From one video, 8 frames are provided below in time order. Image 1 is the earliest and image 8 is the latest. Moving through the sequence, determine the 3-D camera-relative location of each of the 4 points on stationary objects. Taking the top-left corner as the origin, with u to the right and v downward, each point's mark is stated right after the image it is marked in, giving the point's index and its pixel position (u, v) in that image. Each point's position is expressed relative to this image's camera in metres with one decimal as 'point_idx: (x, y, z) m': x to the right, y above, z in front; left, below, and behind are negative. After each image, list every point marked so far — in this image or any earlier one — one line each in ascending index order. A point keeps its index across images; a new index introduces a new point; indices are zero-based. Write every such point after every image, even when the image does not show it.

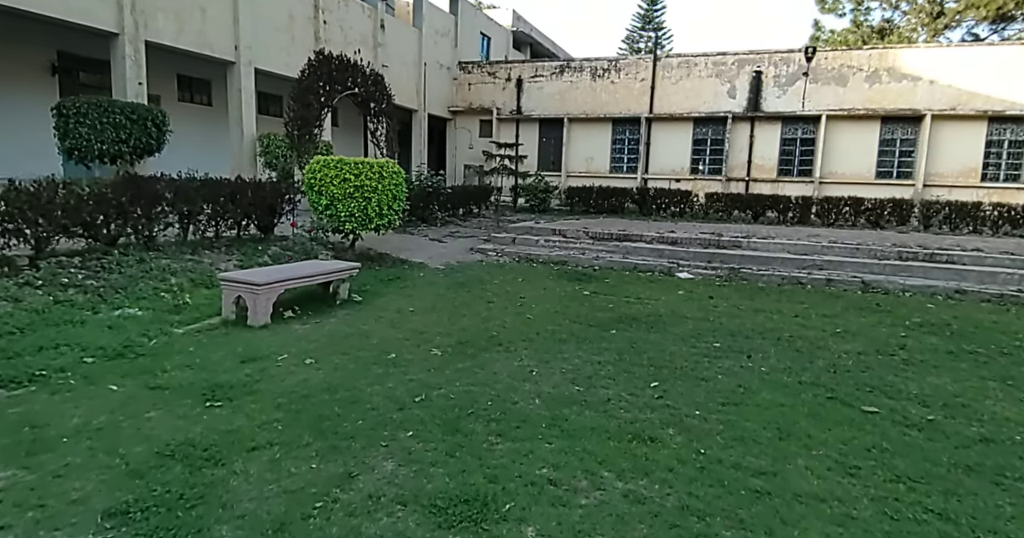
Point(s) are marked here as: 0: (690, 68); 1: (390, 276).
0: (+5.2, +5.8, +18.3) m
1: (-1.6, -0.1, +8.2) m
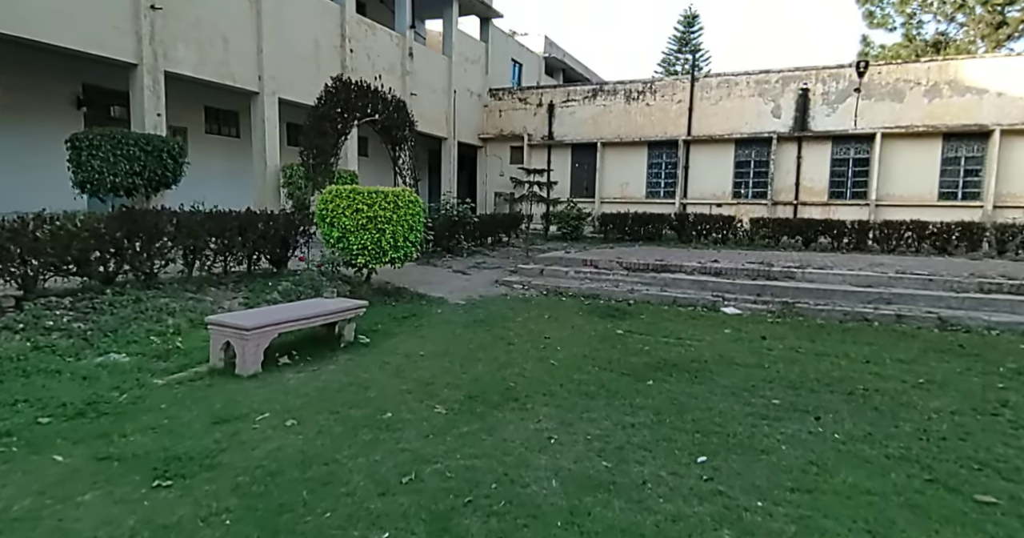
0: (+6.0, +5.0, +17.5) m
1: (-1.3, -0.5, +7.6) m
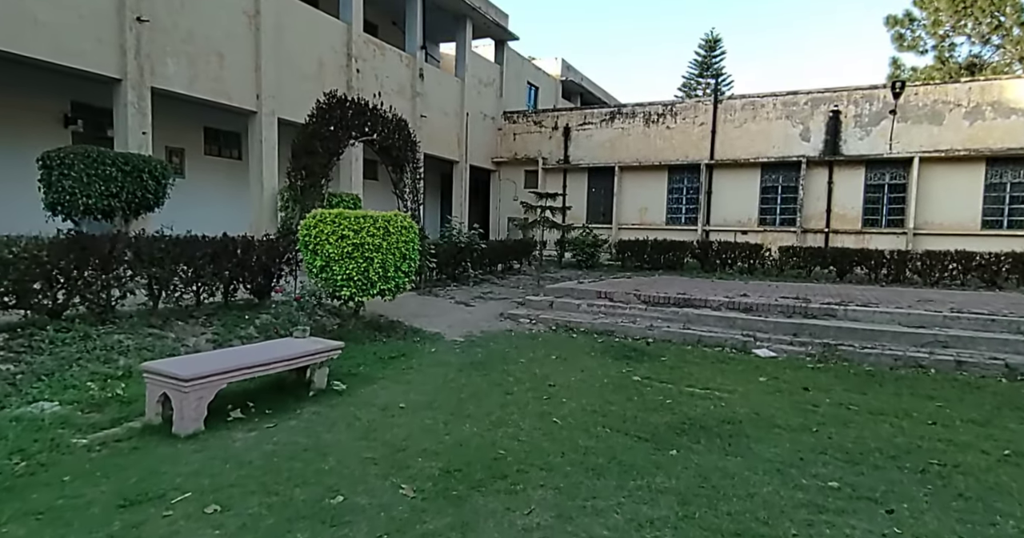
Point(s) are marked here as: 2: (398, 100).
0: (+6.4, +4.1, +16.6) m
1: (-1.2, -0.9, +6.7) m
2: (-2.8, +4.2, +15.7) m
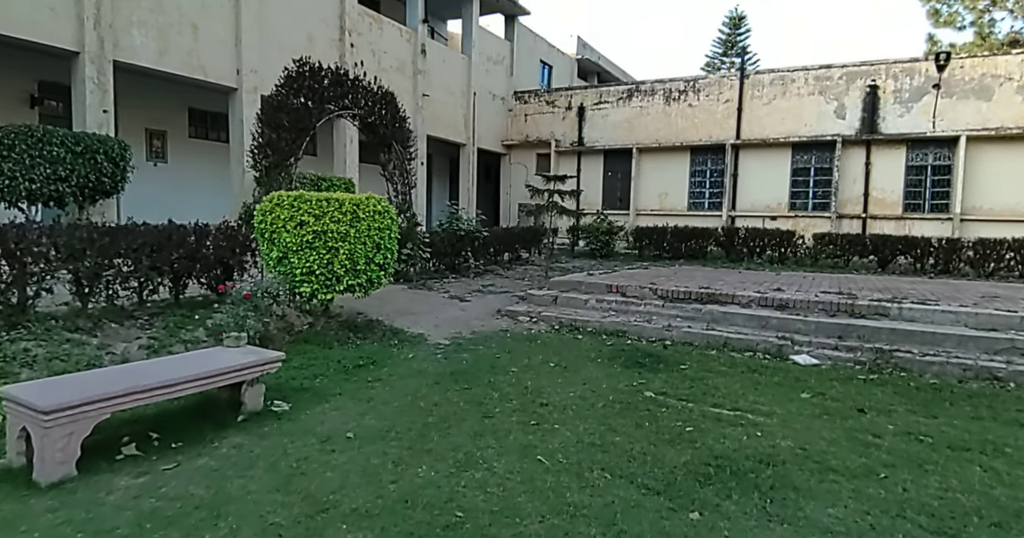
0: (+6.6, +4.4, +15.3) m
1: (-1.3, -0.8, +5.7) m
2: (-2.6, +4.4, +14.6) m
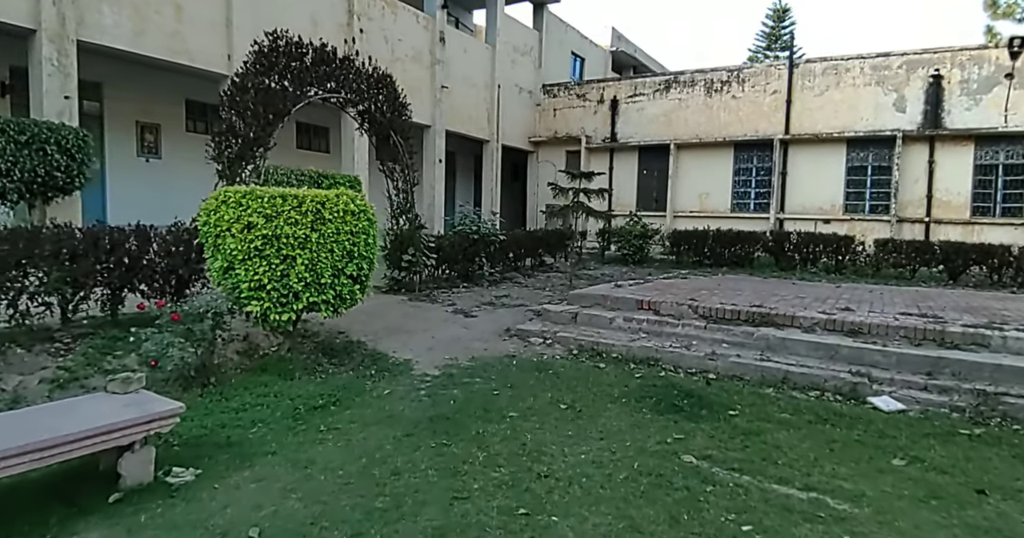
0: (+7.2, +4.2, +13.6) m
1: (-1.3, -0.9, +4.5) m
2: (-2.1, +4.3, +13.5) m
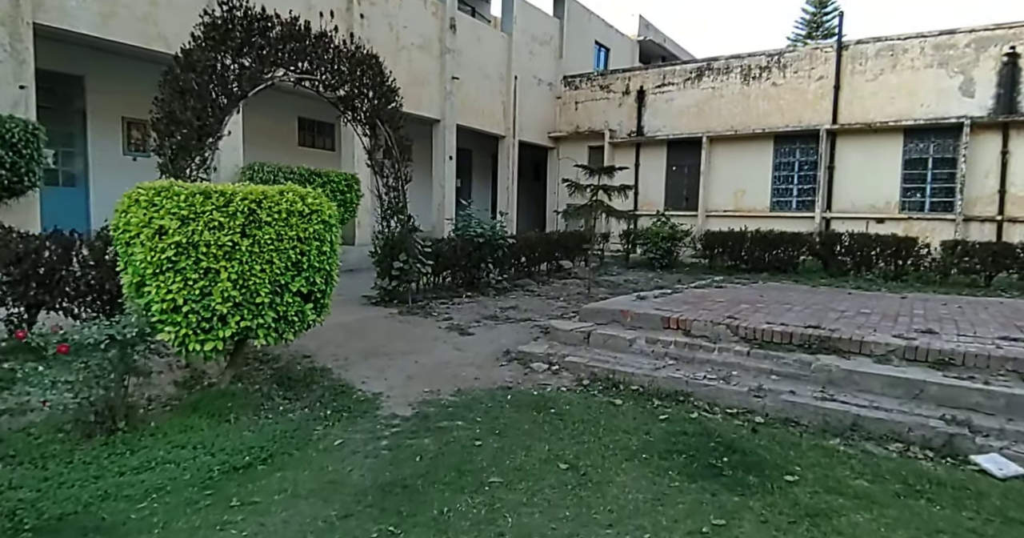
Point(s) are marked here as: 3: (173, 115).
0: (+7.5, +4.1, +12.2) m
1: (-1.4, -1.0, +3.5) m
2: (-1.8, +4.2, +12.5) m
3: (-2.7, +1.2, +5.0) m
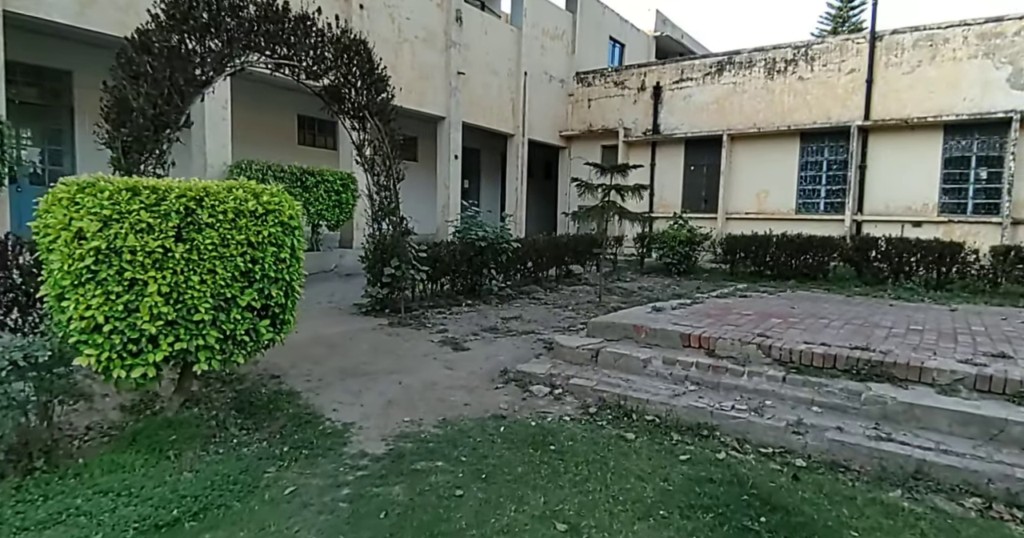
0: (+7.6, +4.0, +11.4) m
1: (-1.5, -1.1, +2.9) m
2: (-1.6, +4.1, +11.9) m
3: (-2.7, +1.2, +4.4) m
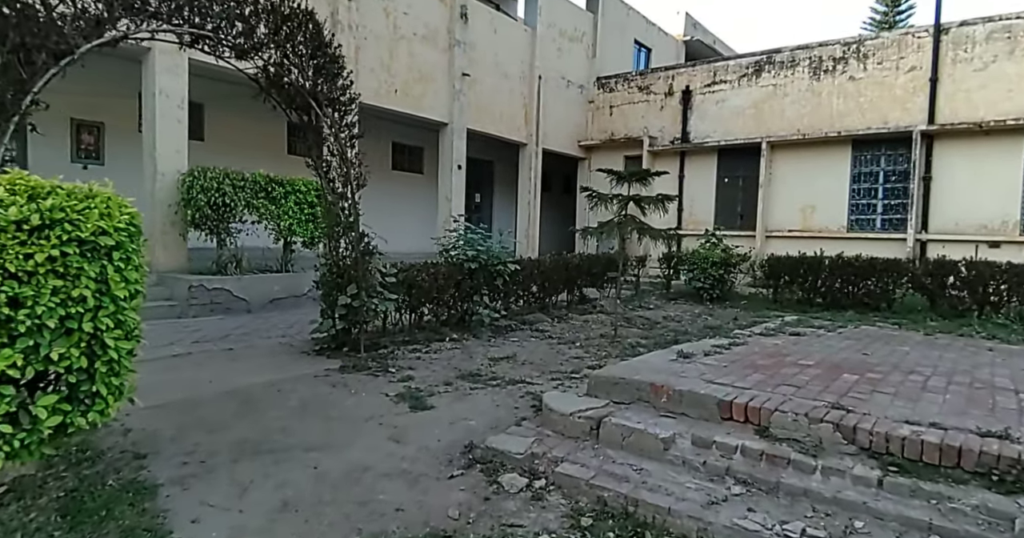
0: (+7.7, +3.6, +9.8) m
1: (-1.8, -1.2, +1.5) m
2: (-1.5, +3.7, +10.7) m
3: (-2.9, +1.0, +3.2) m
